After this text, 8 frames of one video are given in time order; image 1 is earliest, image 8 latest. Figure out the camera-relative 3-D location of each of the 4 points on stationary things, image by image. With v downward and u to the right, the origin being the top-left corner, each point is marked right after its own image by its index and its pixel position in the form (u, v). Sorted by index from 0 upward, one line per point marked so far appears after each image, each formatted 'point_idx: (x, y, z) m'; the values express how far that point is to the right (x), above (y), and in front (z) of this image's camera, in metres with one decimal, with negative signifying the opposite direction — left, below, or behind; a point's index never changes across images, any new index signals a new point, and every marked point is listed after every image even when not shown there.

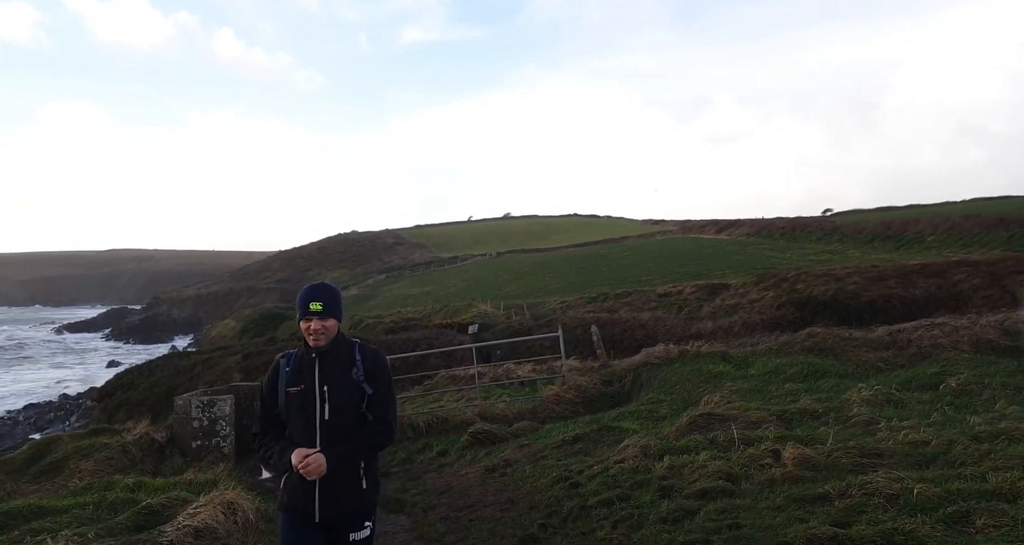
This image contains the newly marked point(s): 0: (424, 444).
0: (-1.3, -2.7, +10.8) m
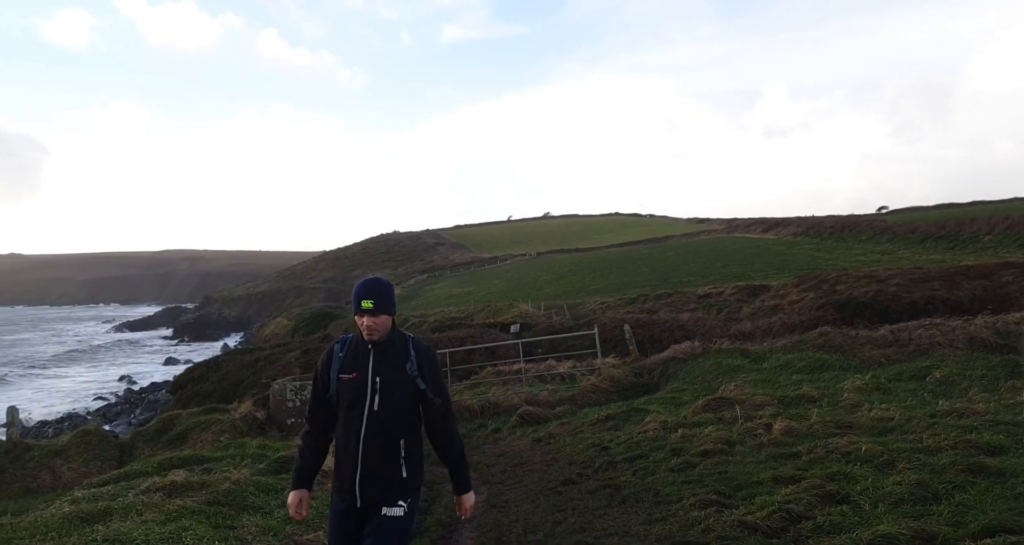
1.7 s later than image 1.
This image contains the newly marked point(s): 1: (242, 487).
0: (-0.5, -2.7, +12.6) m
1: (-2.6, -2.0, +6.6) m
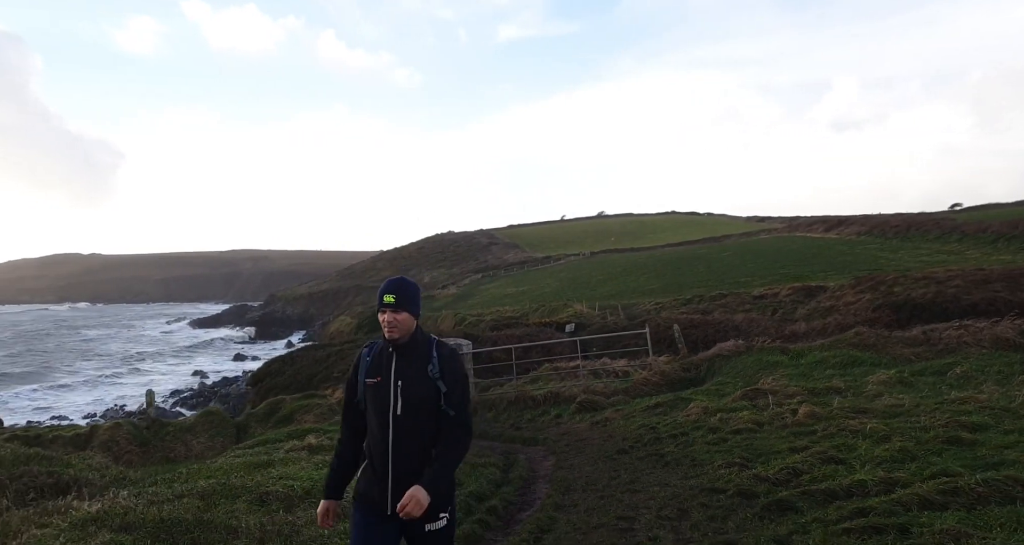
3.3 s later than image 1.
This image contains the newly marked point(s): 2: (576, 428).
0: (+0.7, -2.8, +14.3) m
1: (-1.8, -2.1, +8.5) m
2: (+1.1, -2.6, +11.7) m
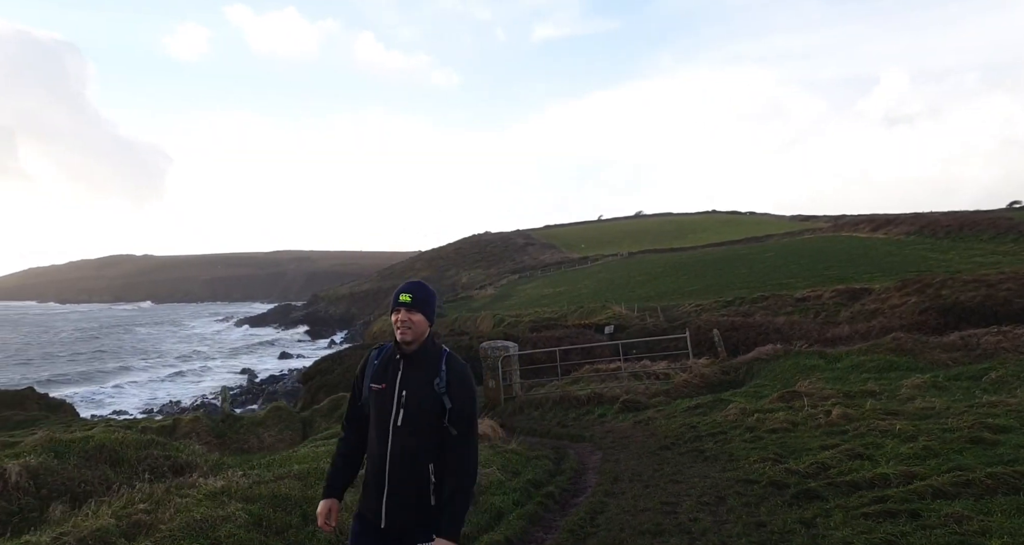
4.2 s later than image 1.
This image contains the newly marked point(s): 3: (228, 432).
0: (+1.7, -3.0, +15.1) m
1: (-1.1, -2.3, +9.4) m
2: (+1.9, -2.8, +12.5) m
3: (-5.8, -3.3, +14.2) m
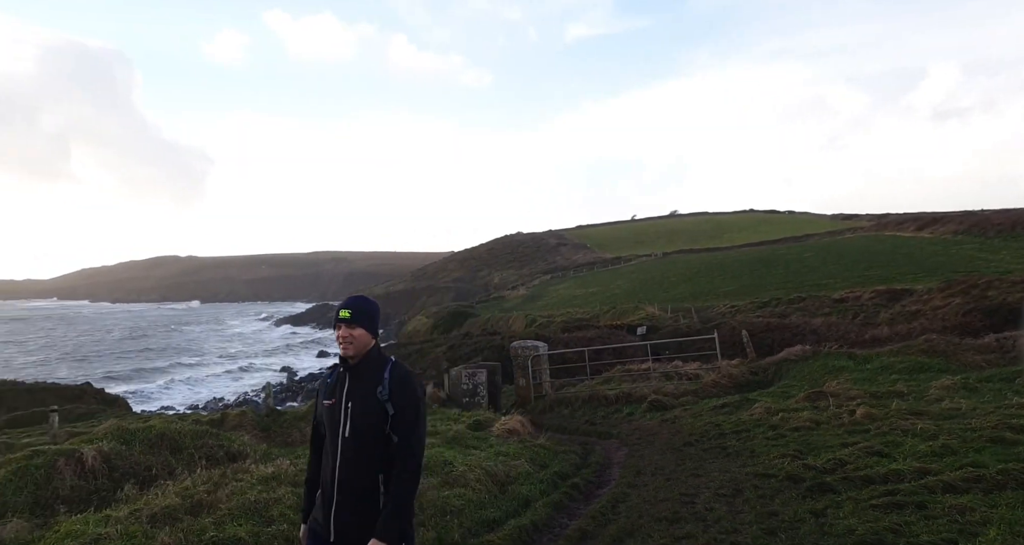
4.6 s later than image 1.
0: (+2.3, -3.0, +15.4) m
1: (-0.7, -2.3, +9.8) m
2: (+2.5, -2.8, +12.7) m
3: (-5.2, -3.3, +14.9) m
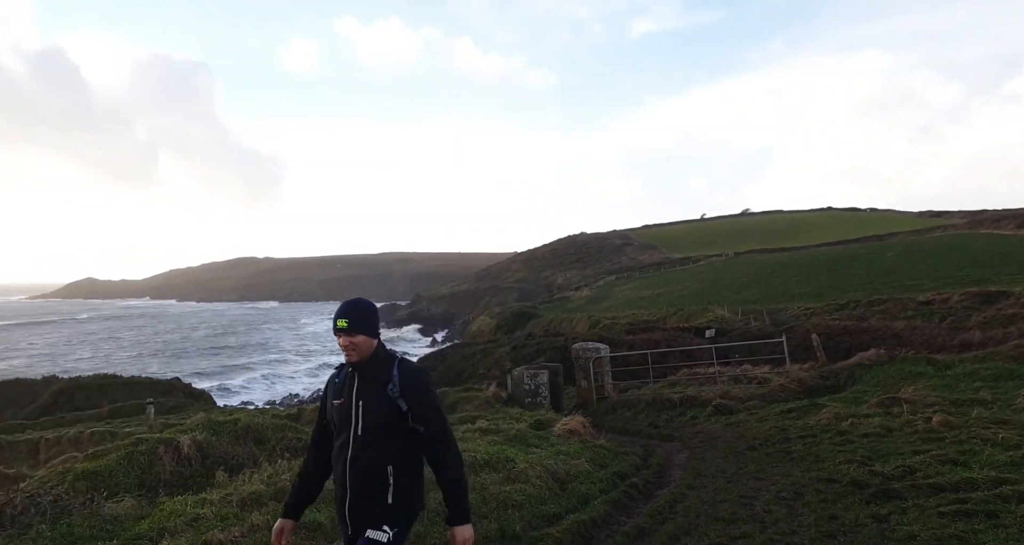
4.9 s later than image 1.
0: (+3.7, -3.0, +15.3) m
1: (+0.2, -2.3, +10.1) m
2: (+3.6, -2.8, +12.7) m
3: (-3.8, -3.3, +15.6) m
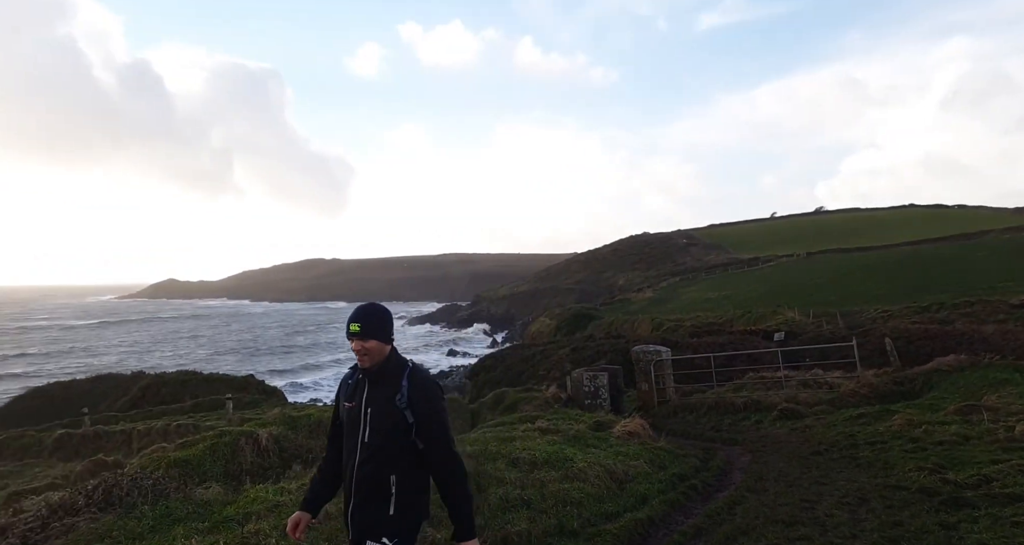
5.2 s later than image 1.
0: (+5.0, -3.1, +15.1) m
1: (+1.0, -2.4, +10.2) m
2: (+4.7, -2.9, +12.5) m
3: (-2.4, -3.4, +16.0) m
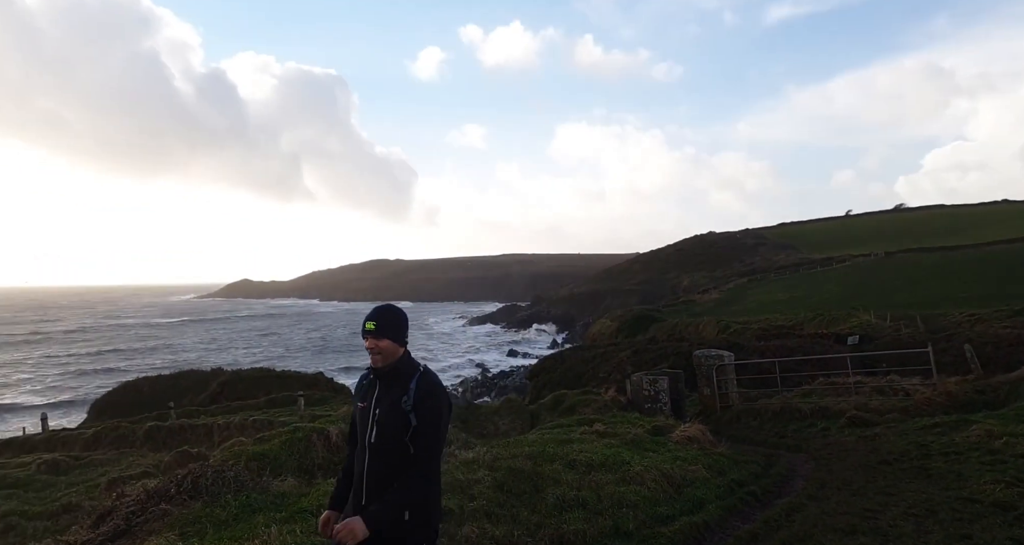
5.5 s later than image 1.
0: (+6.3, -3.2, +14.8) m
1: (+1.9, -2.4, +10.3) m
2: (+5.8, -2.9, +12.2) m
3: (-1.1, -3.4, +16.3) m
